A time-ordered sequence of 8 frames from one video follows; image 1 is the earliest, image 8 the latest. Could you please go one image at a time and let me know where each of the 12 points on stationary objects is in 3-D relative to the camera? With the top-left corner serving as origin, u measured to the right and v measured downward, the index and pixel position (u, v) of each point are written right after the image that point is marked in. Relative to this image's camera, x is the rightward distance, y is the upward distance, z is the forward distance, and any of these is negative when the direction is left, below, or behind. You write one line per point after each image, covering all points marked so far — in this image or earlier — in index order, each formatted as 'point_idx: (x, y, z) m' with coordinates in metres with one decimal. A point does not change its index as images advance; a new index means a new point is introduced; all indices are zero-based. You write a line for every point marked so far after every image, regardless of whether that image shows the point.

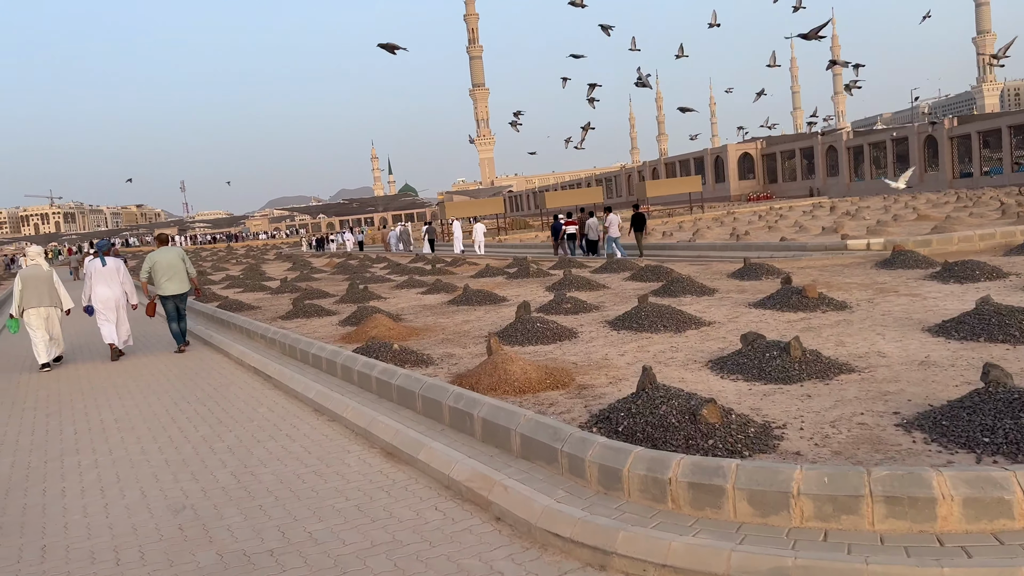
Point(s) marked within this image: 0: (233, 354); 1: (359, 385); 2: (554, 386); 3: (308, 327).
0: (-3.0, -0.7, +8.7) m
1: (-1.1, -0.7, +6.0) m
2: (+0.3, -0.7, +5.8) m
3: (-2.8, -0.5, +11.2) m
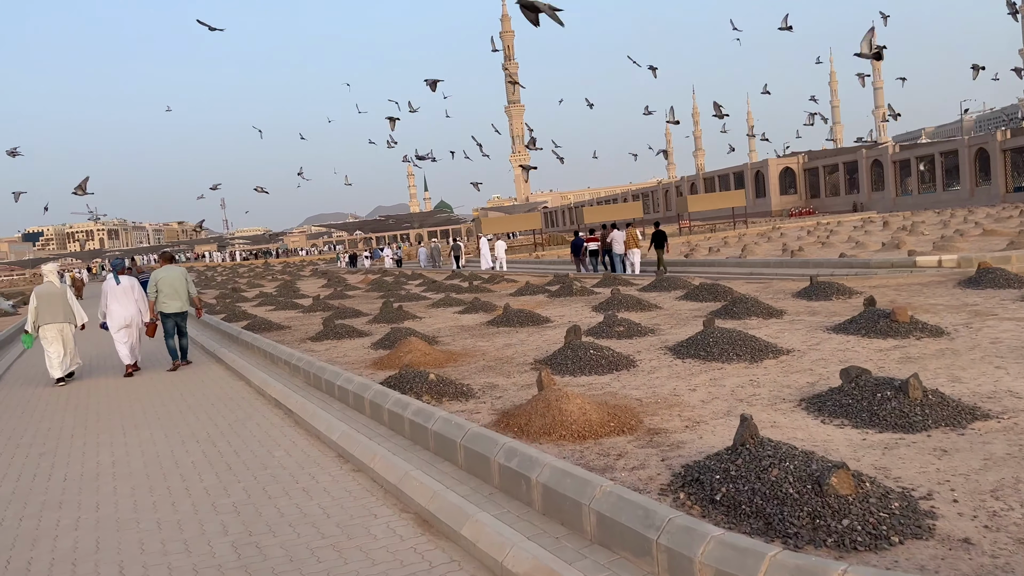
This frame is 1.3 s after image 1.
0: (-2.5, -0.9, +8.0) m
1: (-0.8, -0.9, +5.1) m
2: (+0.6, -0.8, +4.9) m
3: (-2.2, -0.8, +10.4) m
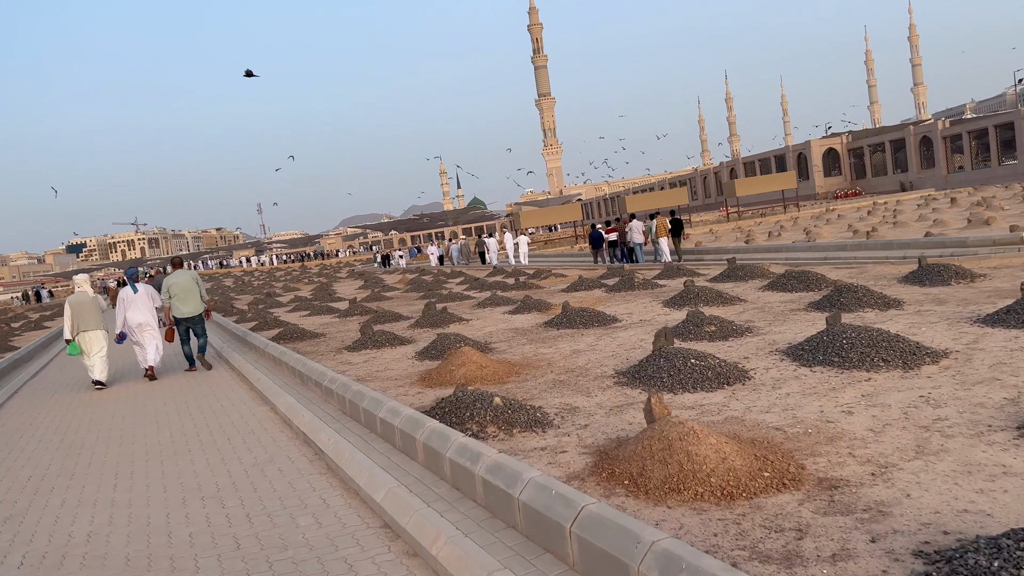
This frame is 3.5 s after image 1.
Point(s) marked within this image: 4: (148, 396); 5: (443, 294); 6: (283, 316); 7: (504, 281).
0: (-1.9, -0.9, +6.6) m
1: (-0.3, -0.9, +3.7) m
2: (+1.1, -0.8, +3.5) m
3: (-1.5, -0.8, +9.0) m
4: (-4.1, -1.2, +9.1) m
5: (-1.4, -0.1, +17.2) m
6: (-4.9, -0.6, +17.6) m
7: (-0.2, +0.1, +18.4) m
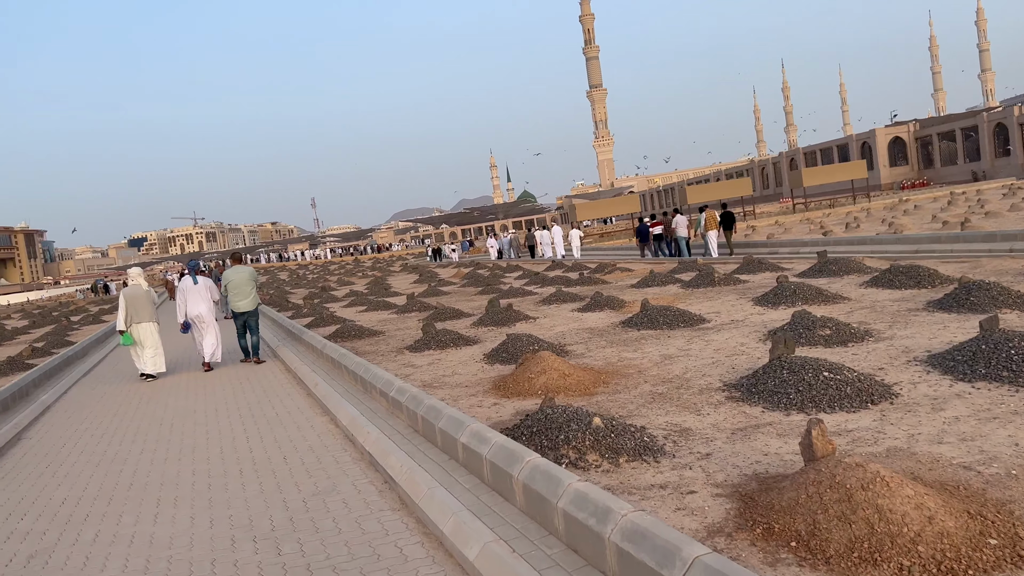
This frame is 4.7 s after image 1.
0: (-1.2, -0.9, +5.9) m
1: (+0.2, -0.9, +2.9) m
2: (+1.6, -0.8, +2.6) m
3: (-0.7, -0.8, +8.3) m
4: (-3.3, -1.1, +8.5) m
5: (-0.2, 0.0, +16.4) m
6: (-3.6, -0.5, +17.0) m
7: (+1.1, +0.3, +17.5) m
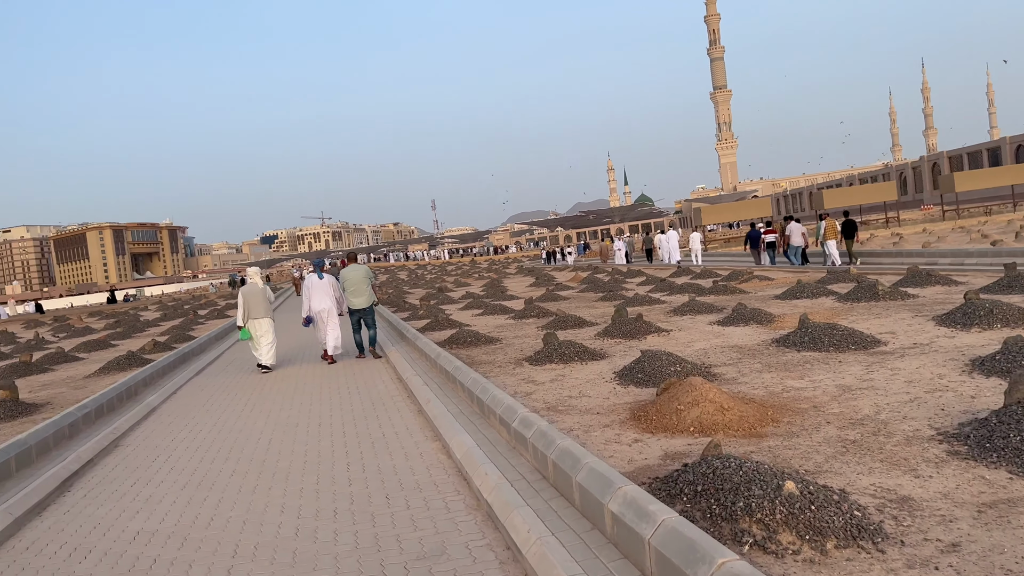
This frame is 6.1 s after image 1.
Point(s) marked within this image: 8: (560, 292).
0: (-0.4, -0.9, +5.0) m
1: (+0.6, -1.0, +1.8) m
2: (+1.9, -0.9, +1.3) m
3: (+0.5, -0.8, +7.3) m
4: (-2.0, -1.1, +7.8) m
5: (+2.2, -0.2, +15.3) m
6: (-1.2, -0.5, +16.3) m
7: (+3.6, +0.1, +16.2) m
8: (+1.2, -0.1, +19.7) m
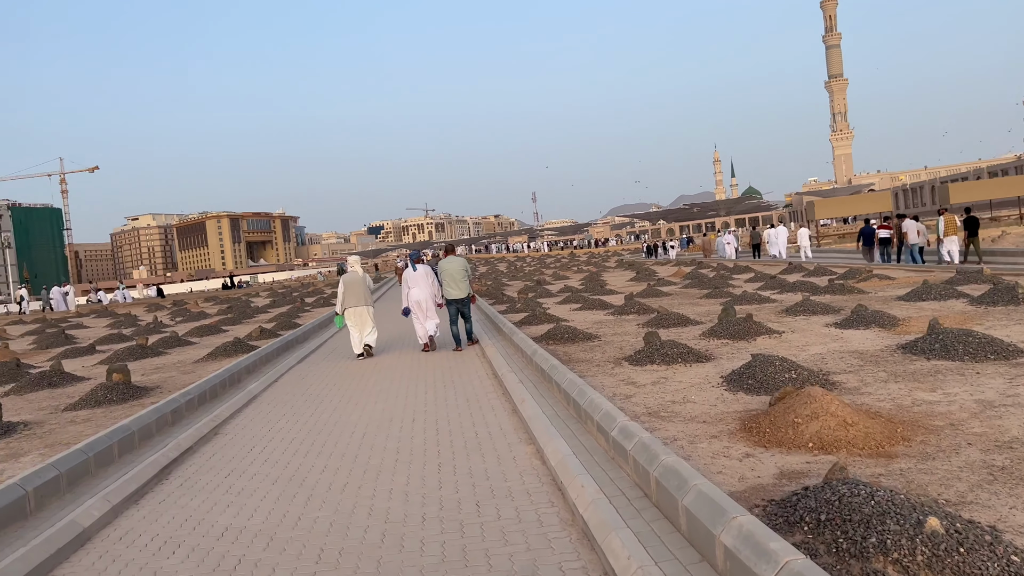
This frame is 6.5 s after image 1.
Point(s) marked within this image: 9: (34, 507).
0: (+0.2, -0.9, +4.8) m
1: (+0.8, -1.0, +1.5) m
2: (+2.0, -1.0, +0.8) m
3: (+1.4, -0.8, +6.9) m
4: (-1.1, -1.0, +7.8) m
5: (+4.0, -0.1, +14.6) m
6: (+0.8, -0.4, +16.1) m
7: (+5.5, +0.1, +15.4) m
8: (+3.5, 0.0, +19.1) m
9: (-2.5, -1.1, +4.3) m
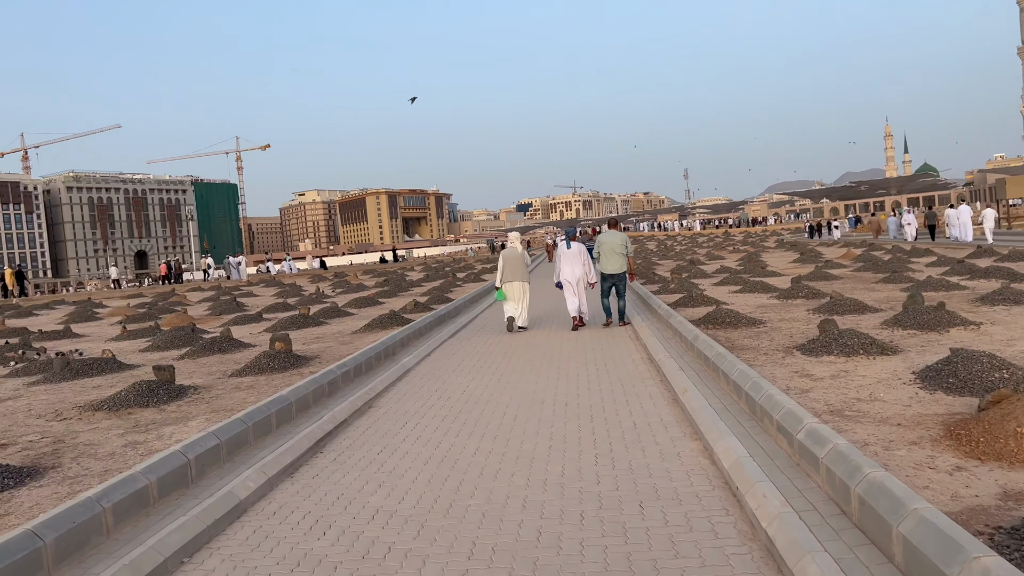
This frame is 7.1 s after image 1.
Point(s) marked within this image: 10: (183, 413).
0: (+1.1, -0.8, +4.3) m
1: (+1.1, -1.0, +1.0) m
2: (+2.2, -1.0, +0.1) m
3: (+2.6, -0.7, +6.2) m
4: (+0.3, -0.8, +7.5) m
5: (+6.5, +0.1, +13.3) m
6: (+3.7, 0.0, +15.3) m
7: (+8.2, +0.3, +13.8) m
8: (+6.9, +0.4, +17.8) m
9: (-1.7, -1.0, +4.4) m
10: (-2.6, -1.0, +6.6) m
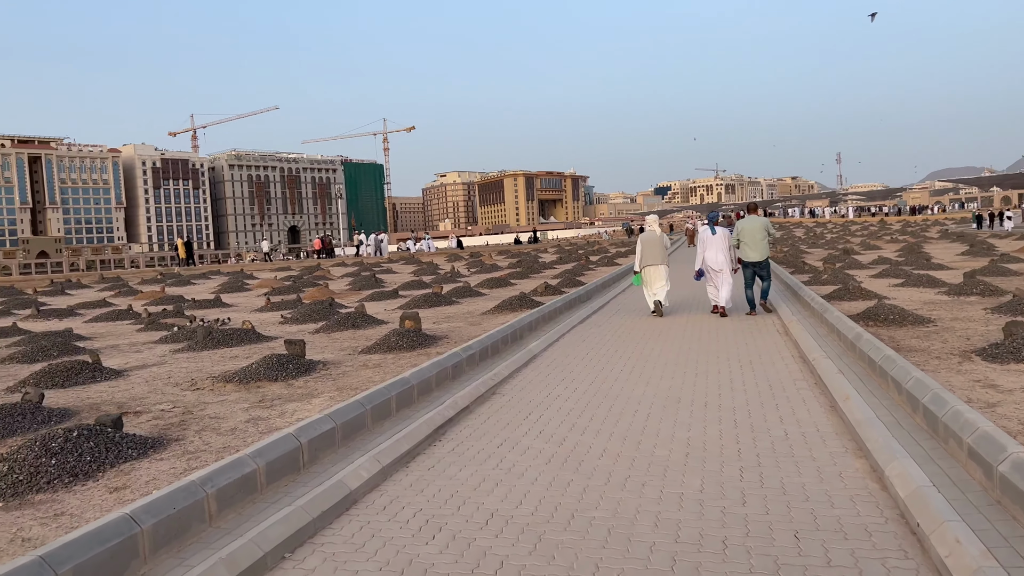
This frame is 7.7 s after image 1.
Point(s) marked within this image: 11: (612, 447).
0: (+1.7, -0.8, +3.7) m
1: (+1.1, -1.0, +0.4) m
2: (+2.1, -1.1, -0.7) m
3: (+3.5, -0.7, +5.3) m
4: (+1.4, -0.7, +6.9) m
5: (+8.5, +0.1, +11.6) m
6: (+6.0, +0.1, +14.1) m
7: (+10.3, +0.3, +11.8) m
8: (+9.6, +0.5, +16.1) m
9: (-1.0, -0.9, +4.2) m
10: (-1.6, -0.8, +6.5) m
11: (+0.6, -0.9, +4.7) m
